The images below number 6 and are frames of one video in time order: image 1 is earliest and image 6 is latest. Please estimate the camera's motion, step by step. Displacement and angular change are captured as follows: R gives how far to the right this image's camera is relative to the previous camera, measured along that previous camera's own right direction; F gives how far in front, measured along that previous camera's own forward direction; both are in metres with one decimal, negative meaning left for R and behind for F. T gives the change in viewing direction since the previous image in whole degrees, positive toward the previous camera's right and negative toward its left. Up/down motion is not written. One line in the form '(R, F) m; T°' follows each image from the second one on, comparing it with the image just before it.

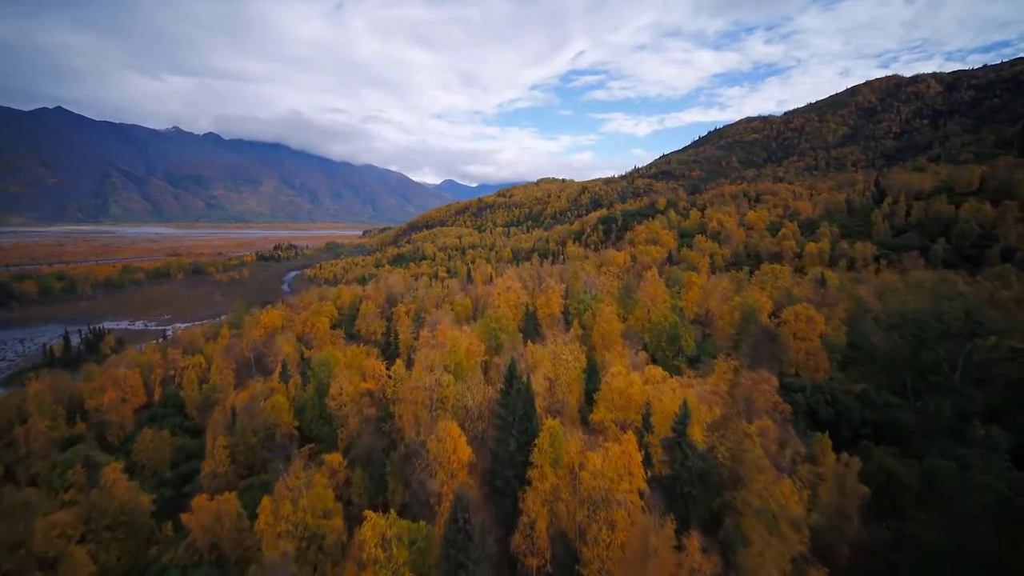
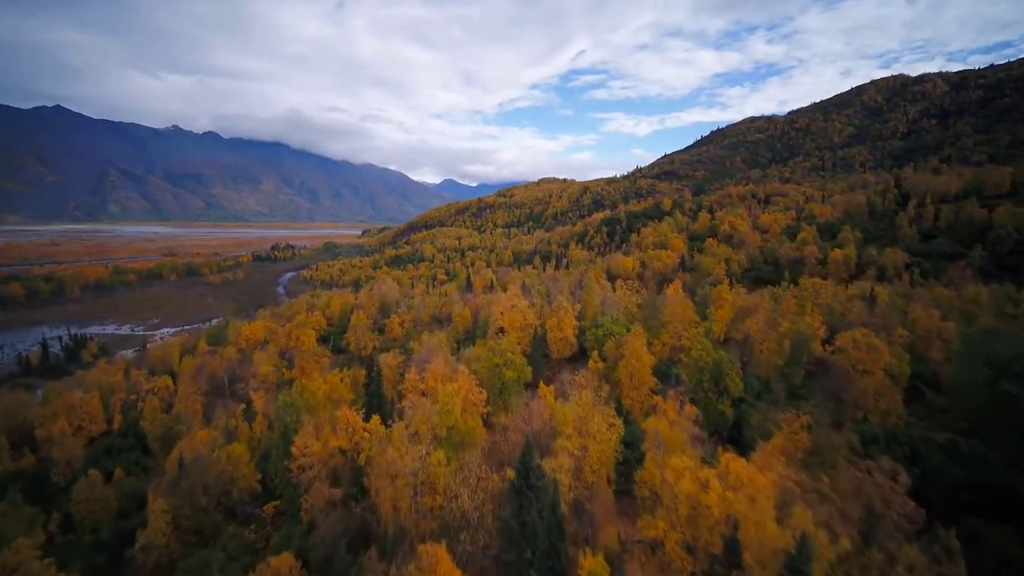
(-0.5, +5.7) m; 0°
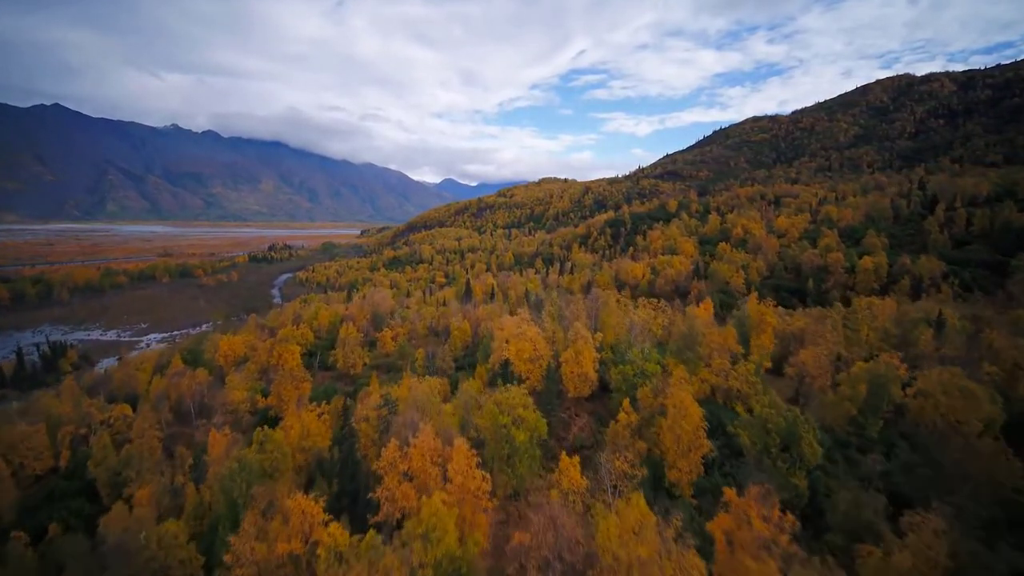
(-0.6, +5.8) m; 0°
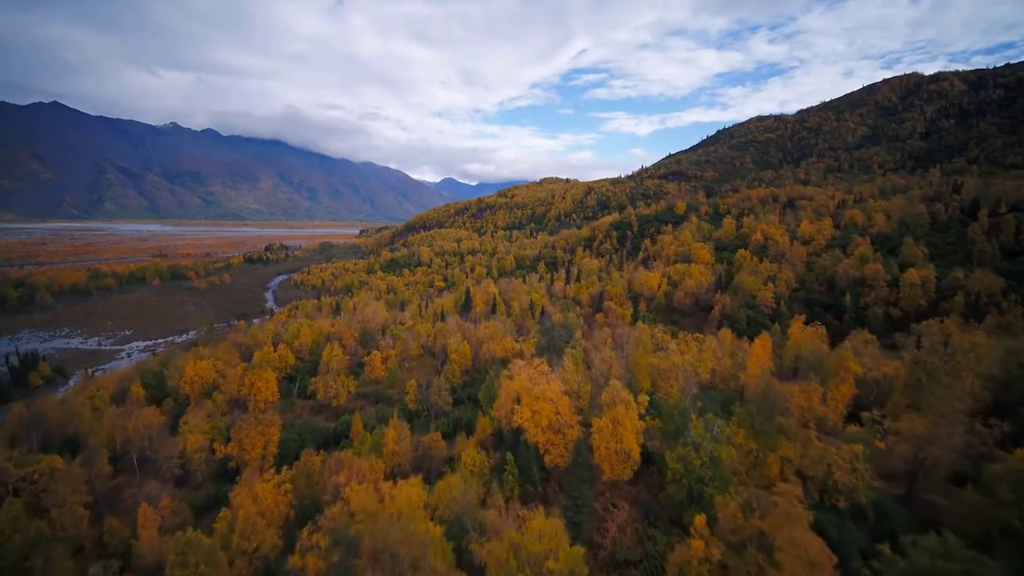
(-0.9, +7.4) m; 0°
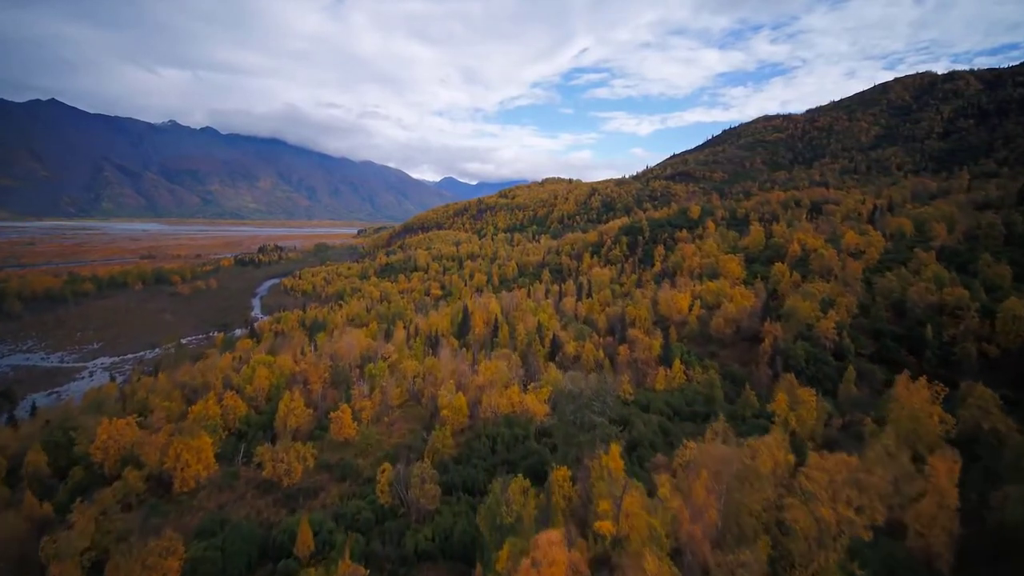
(-1.0, +12.3) m; 0°
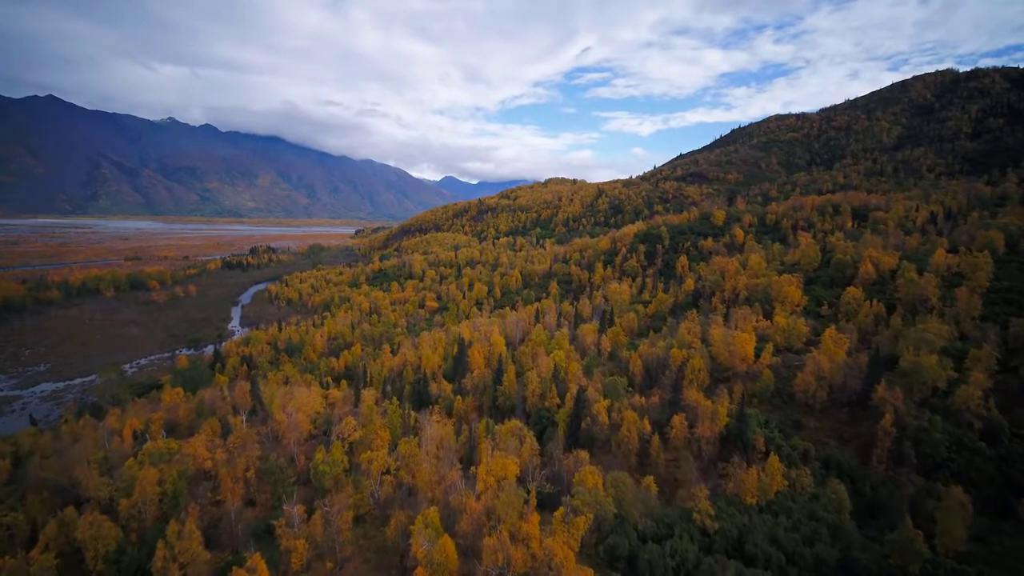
(-1.4, +17.0) m; 0°
